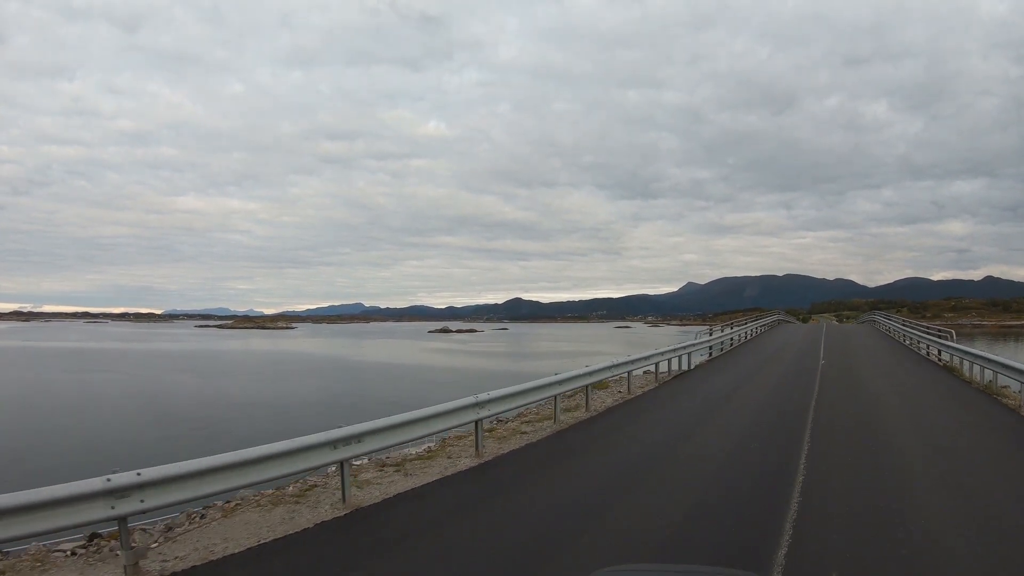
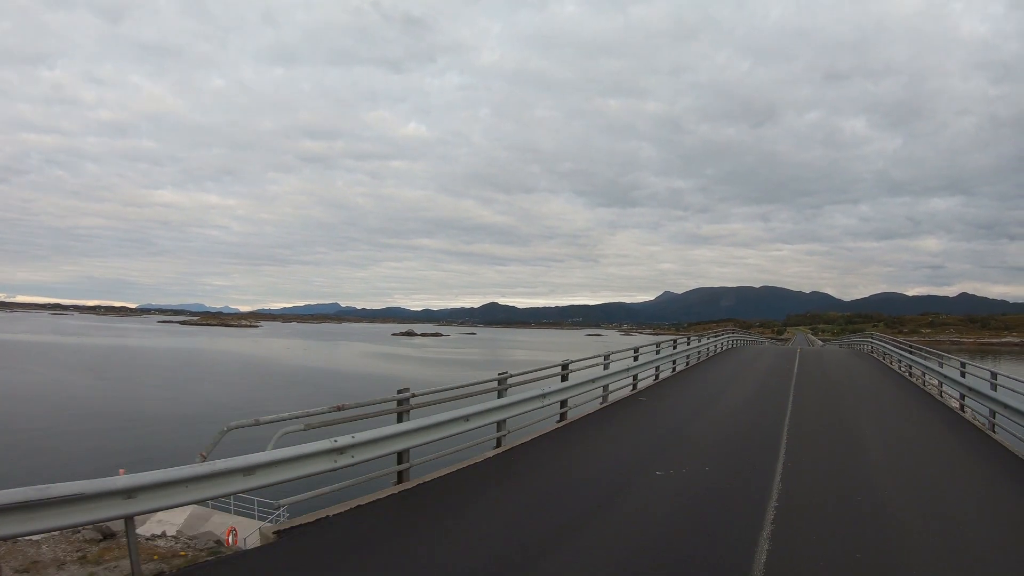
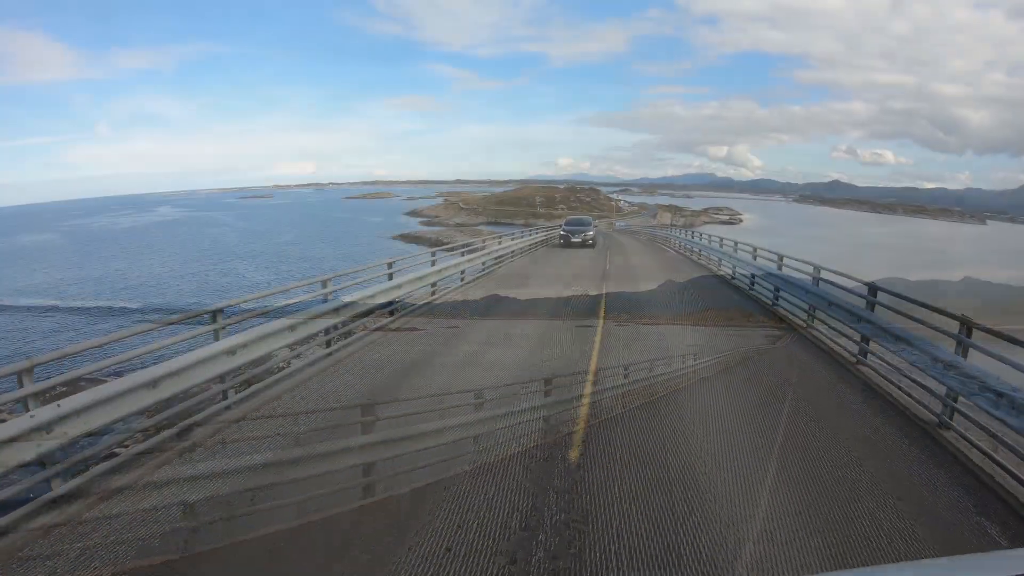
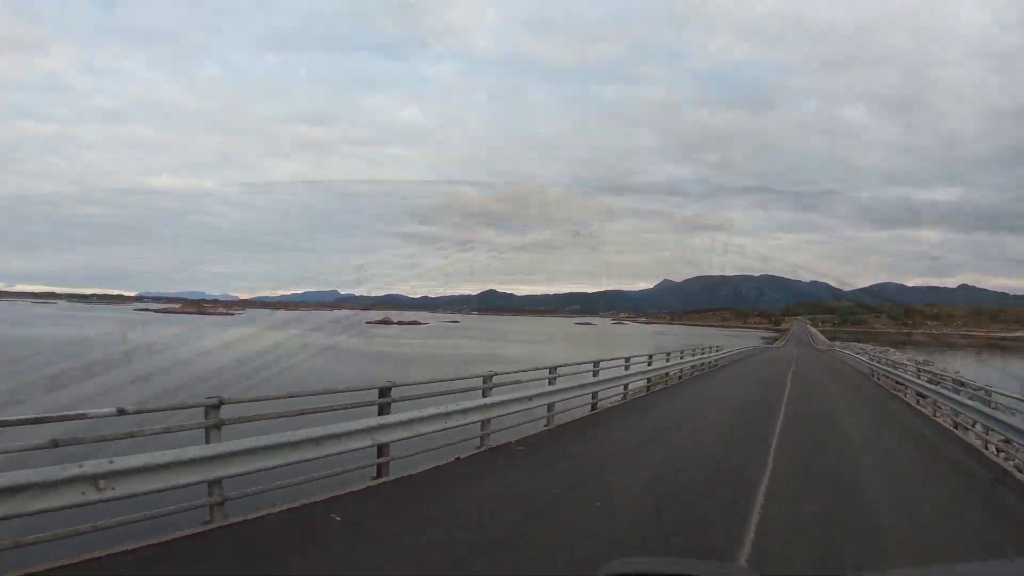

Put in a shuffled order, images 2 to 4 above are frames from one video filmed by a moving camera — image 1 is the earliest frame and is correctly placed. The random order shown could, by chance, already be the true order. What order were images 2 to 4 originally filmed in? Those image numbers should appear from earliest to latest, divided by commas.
2, 4, 3
